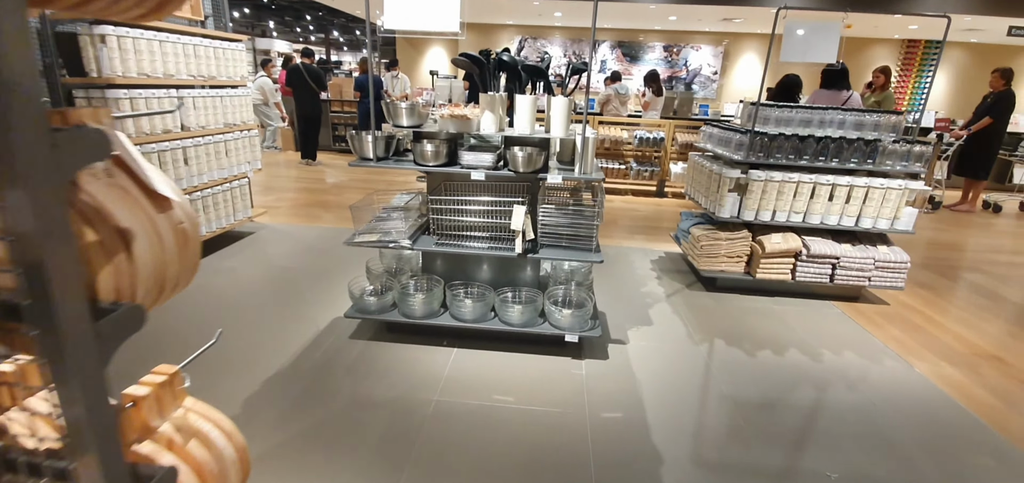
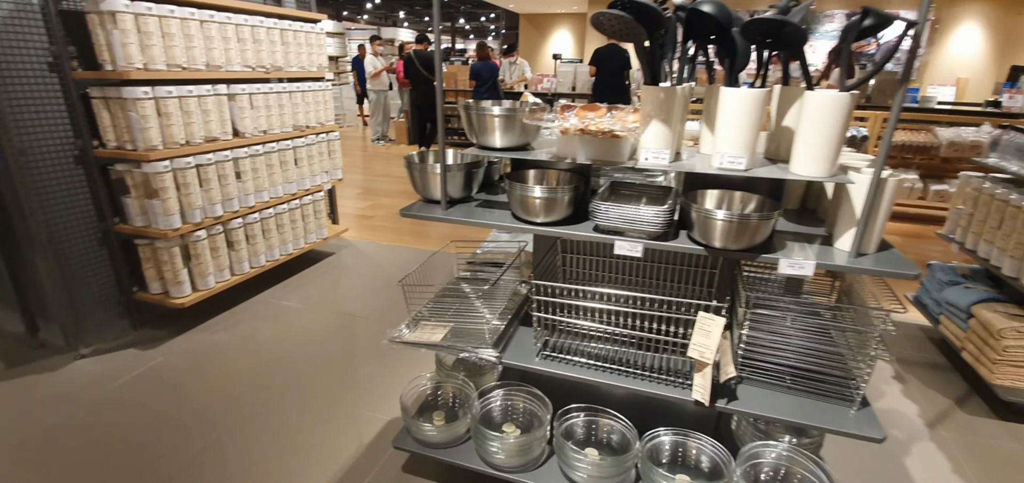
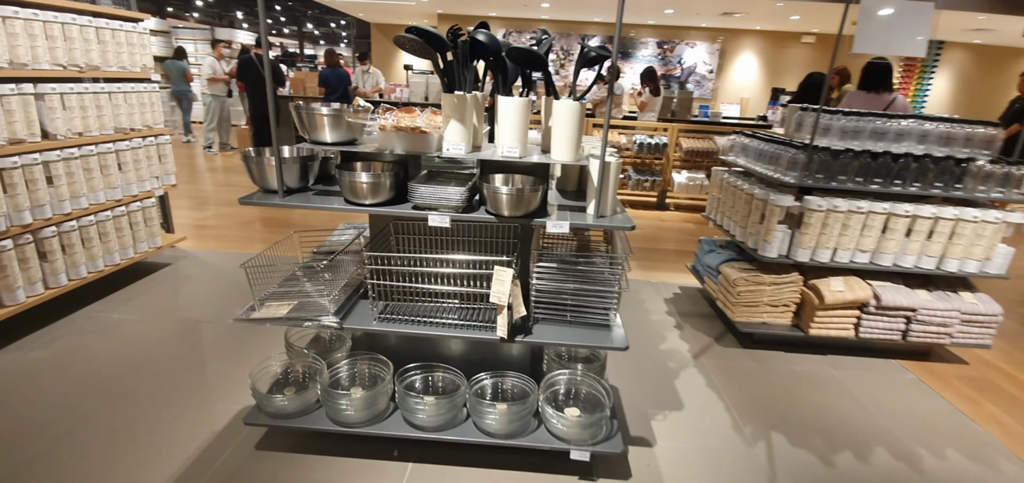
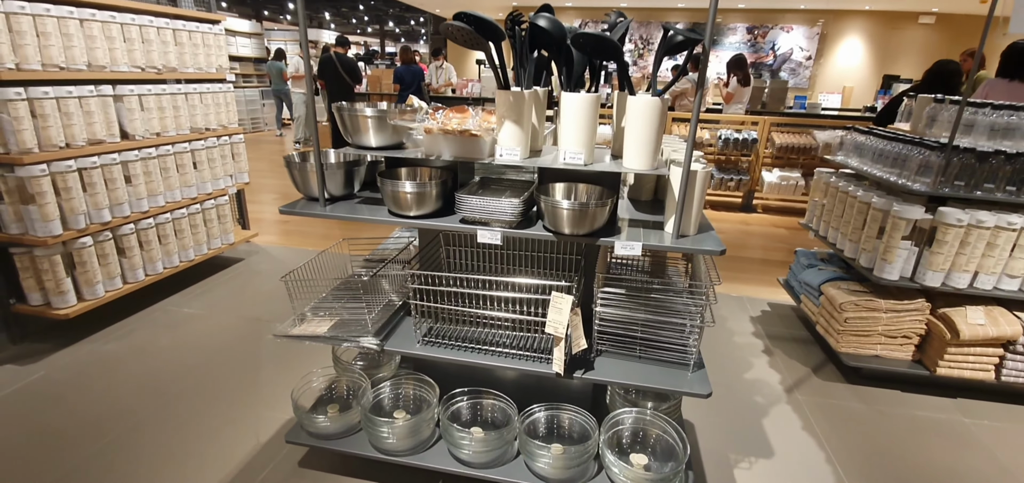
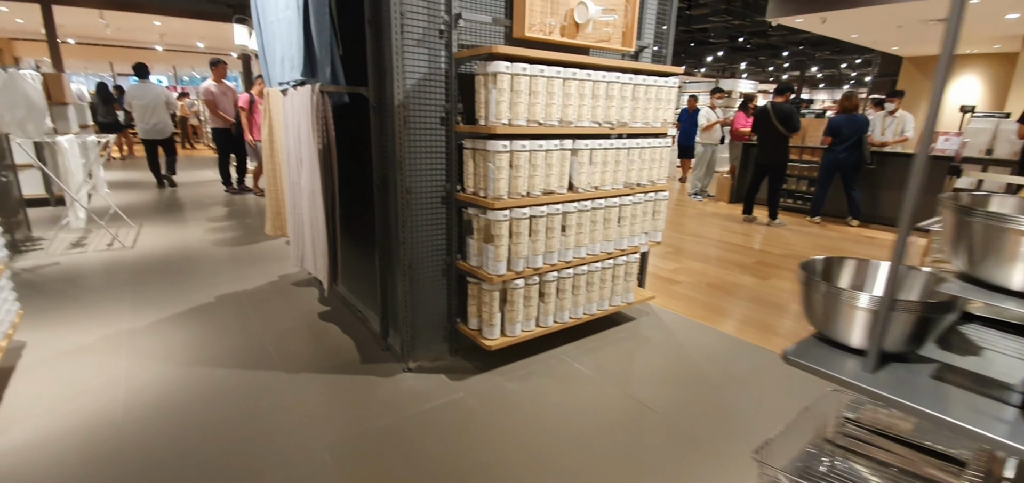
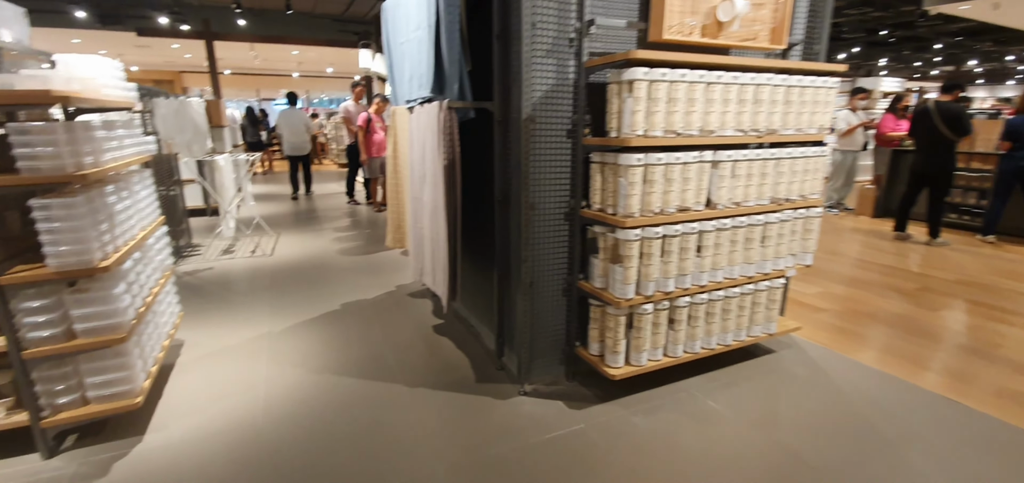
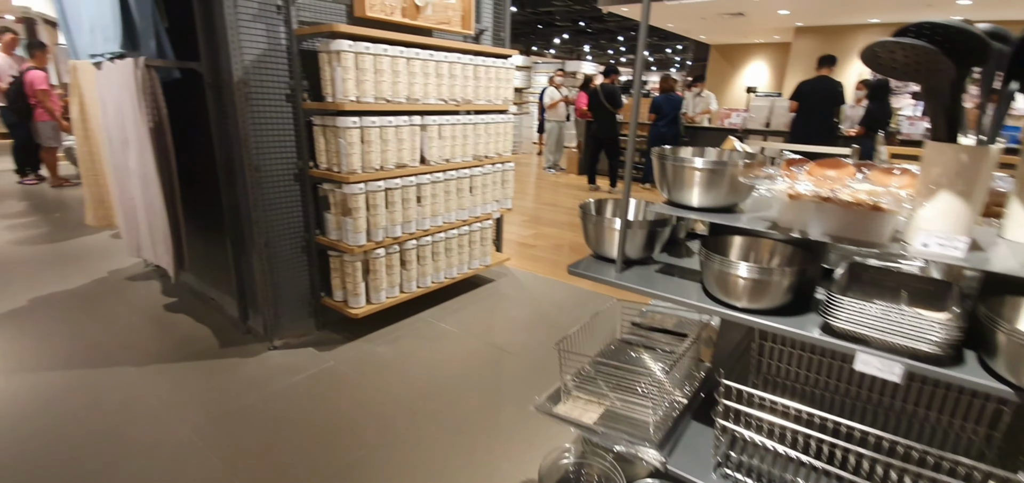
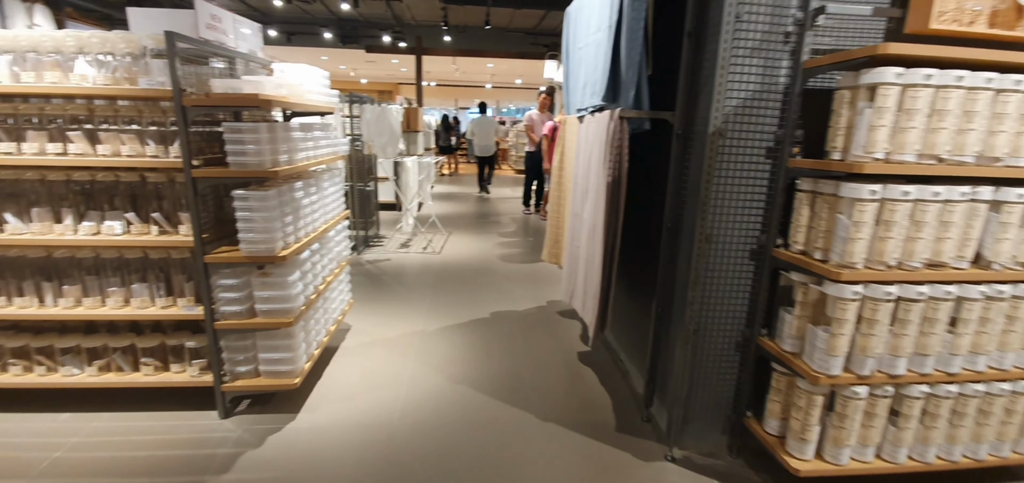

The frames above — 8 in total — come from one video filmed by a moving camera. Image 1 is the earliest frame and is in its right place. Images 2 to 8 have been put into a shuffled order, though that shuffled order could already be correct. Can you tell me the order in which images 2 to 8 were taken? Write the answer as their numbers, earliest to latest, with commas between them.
3, 4, 2, 7, 5, 6, 8
